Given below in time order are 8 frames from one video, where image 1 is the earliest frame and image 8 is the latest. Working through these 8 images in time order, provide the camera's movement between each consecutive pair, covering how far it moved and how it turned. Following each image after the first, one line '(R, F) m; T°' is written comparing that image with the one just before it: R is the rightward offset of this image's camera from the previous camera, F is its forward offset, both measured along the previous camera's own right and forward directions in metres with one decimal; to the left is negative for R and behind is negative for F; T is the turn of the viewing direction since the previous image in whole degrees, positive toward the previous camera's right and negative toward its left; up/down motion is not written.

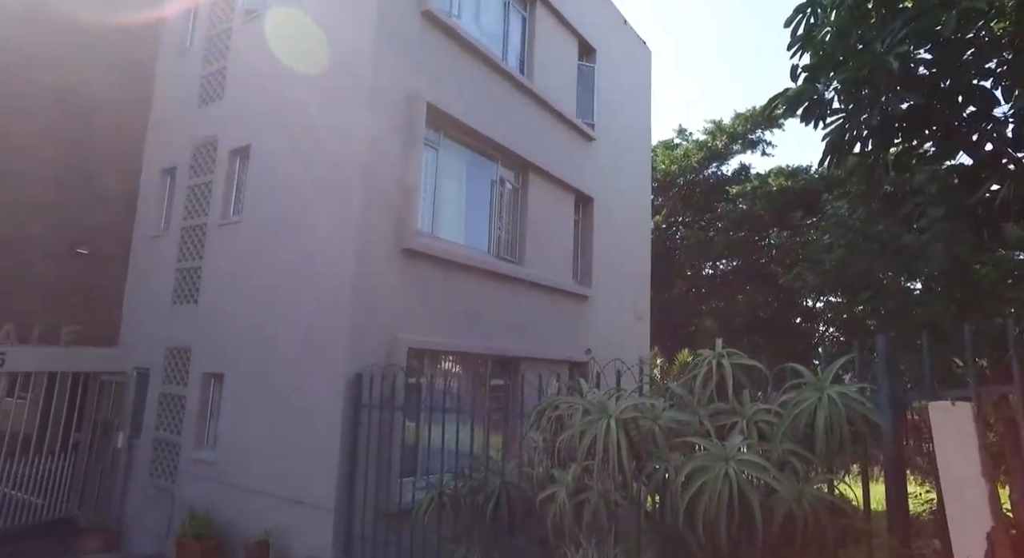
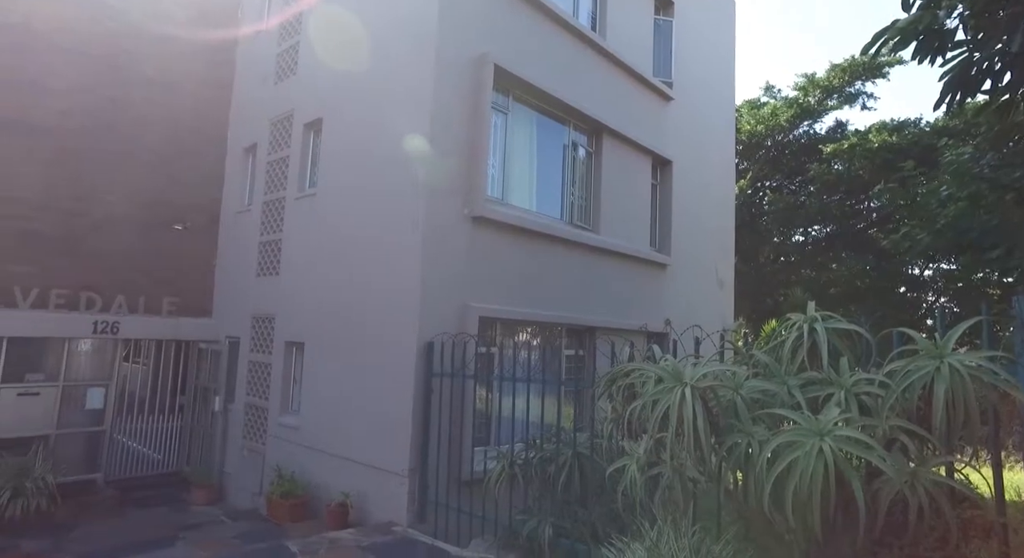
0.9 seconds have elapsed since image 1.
(+0.1, +0.2) m; -7°
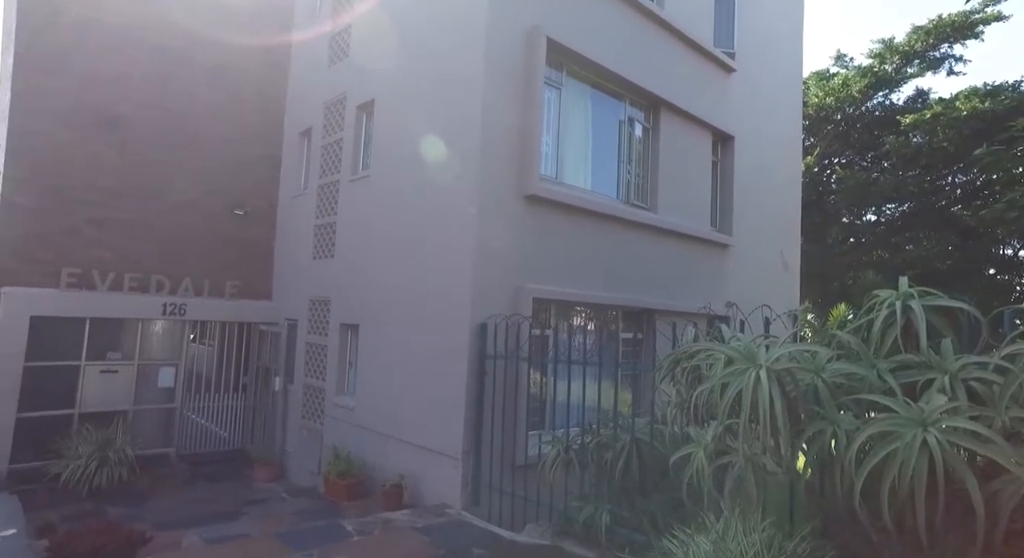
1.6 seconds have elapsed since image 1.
(0.0, +0.2) m; -5°
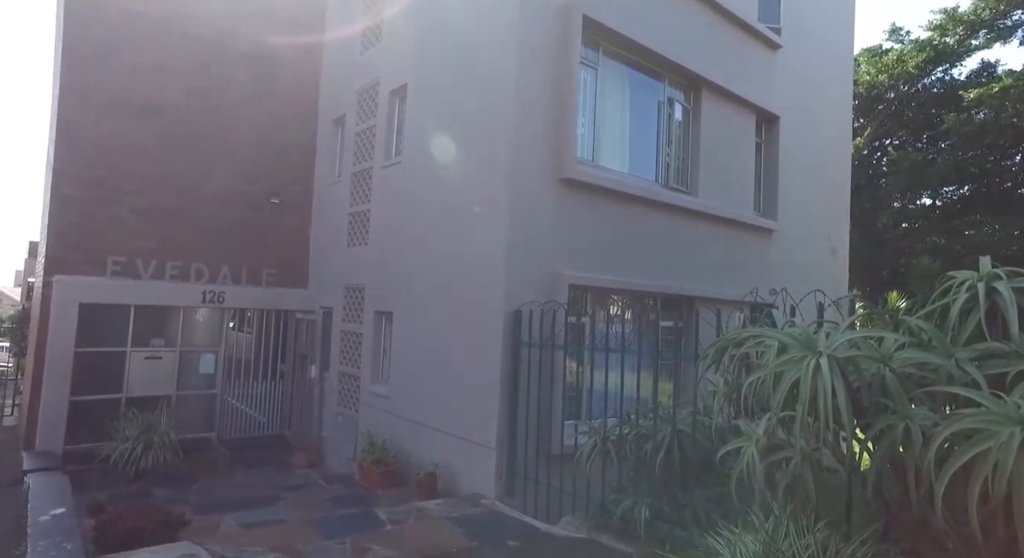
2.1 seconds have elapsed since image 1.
(0.0, +0.2) m; -3°
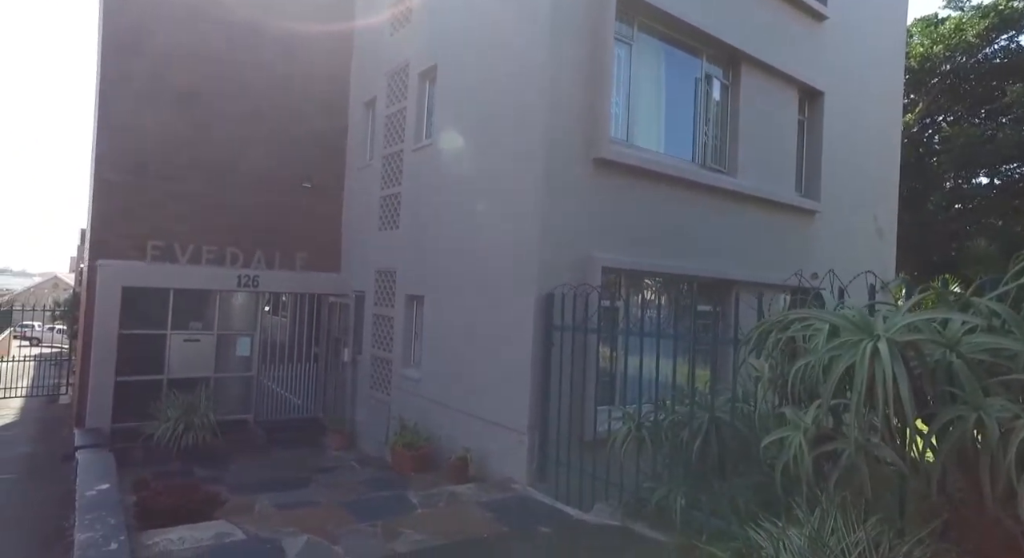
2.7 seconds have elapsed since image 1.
(0.0, +0.1) m; -3°
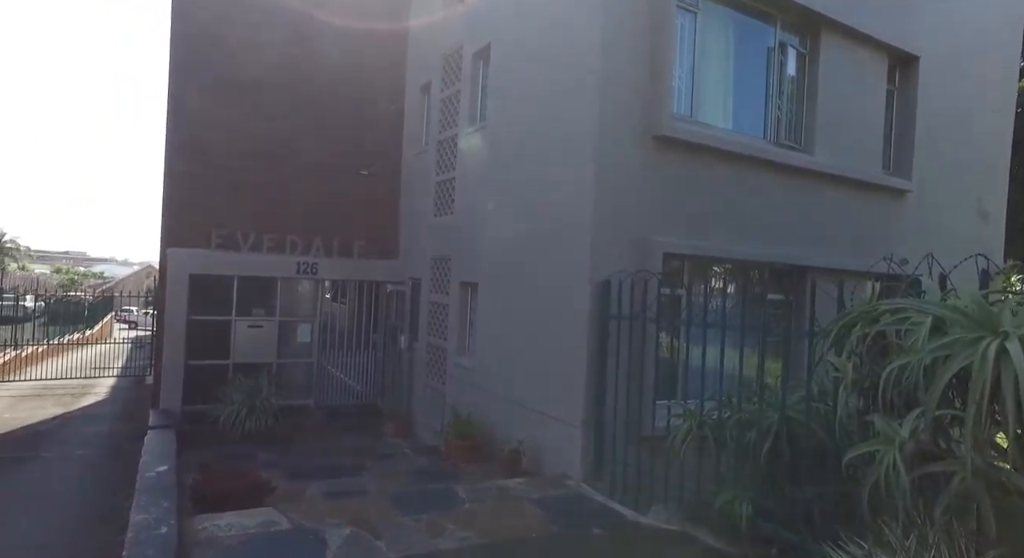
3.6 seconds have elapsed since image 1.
(+0.1, +0.3) m; -6°
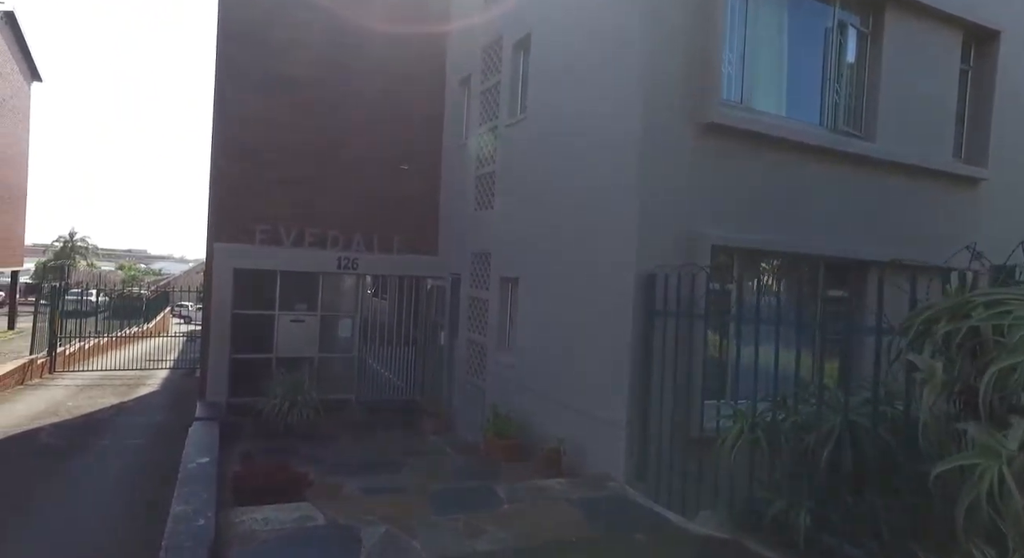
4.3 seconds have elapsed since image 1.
(0.0, +0.2) m; -4°
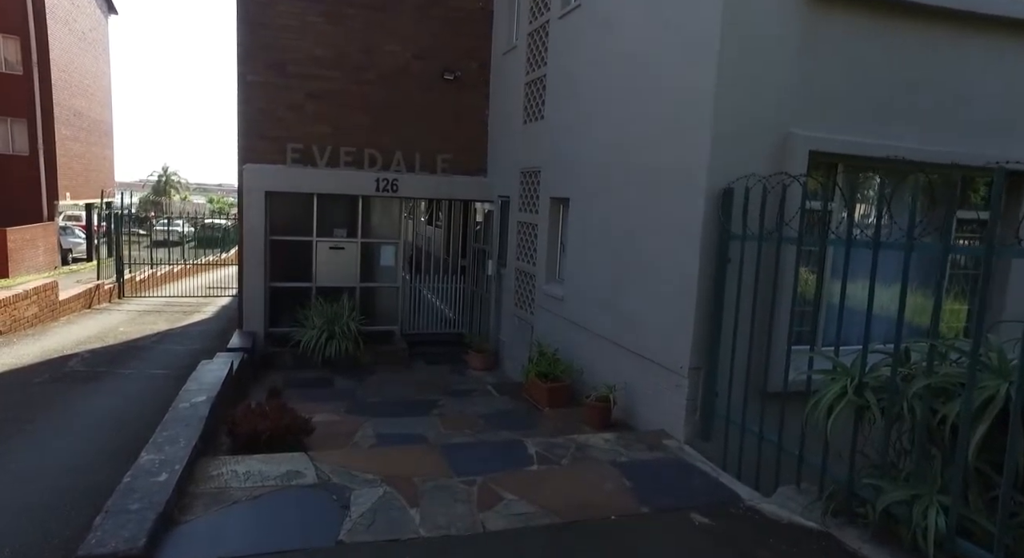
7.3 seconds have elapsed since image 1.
(+0.2, +1.0) m; -7°
